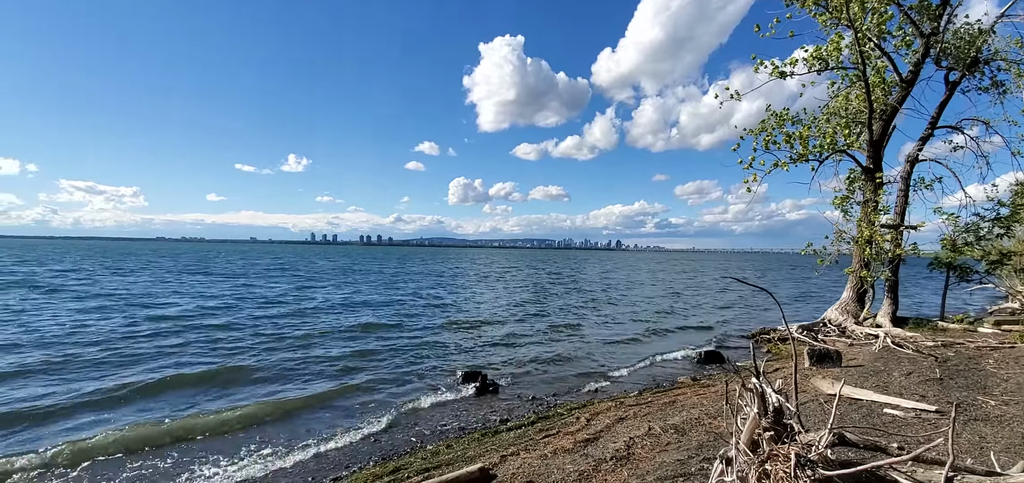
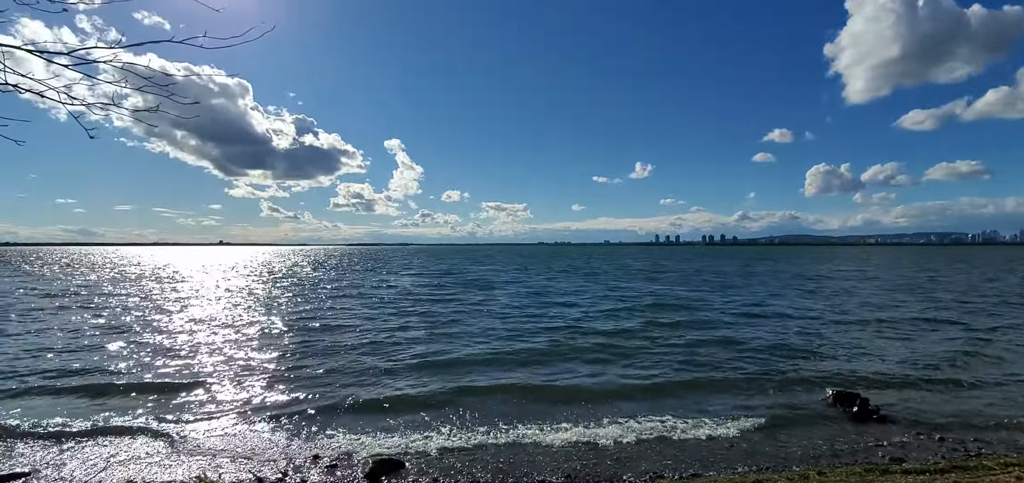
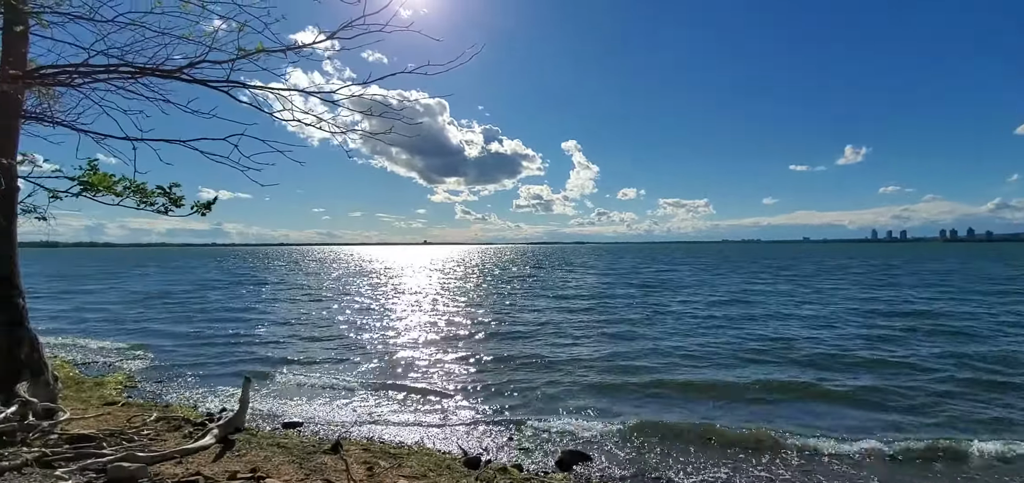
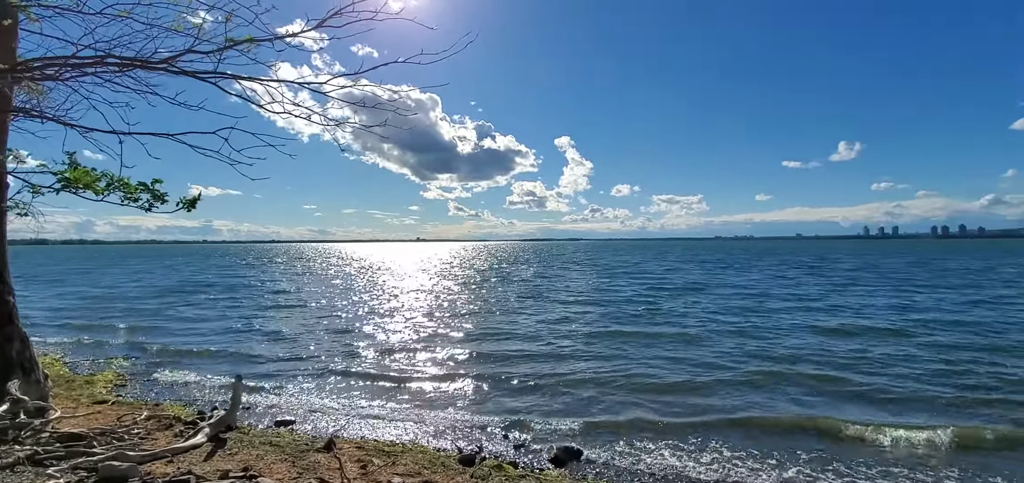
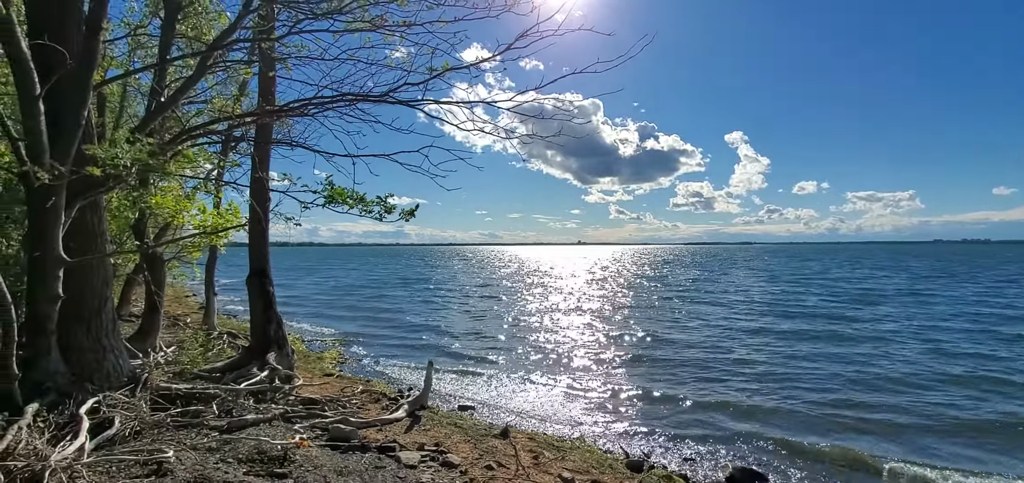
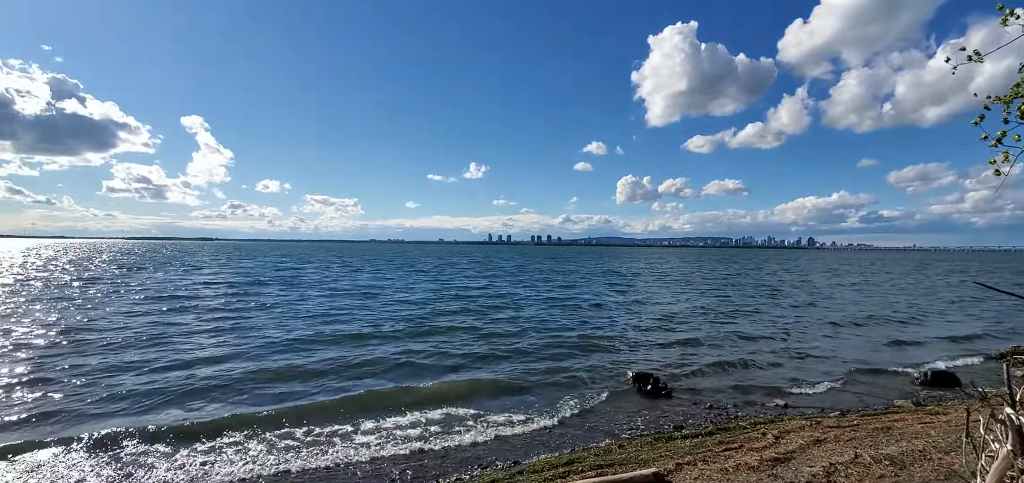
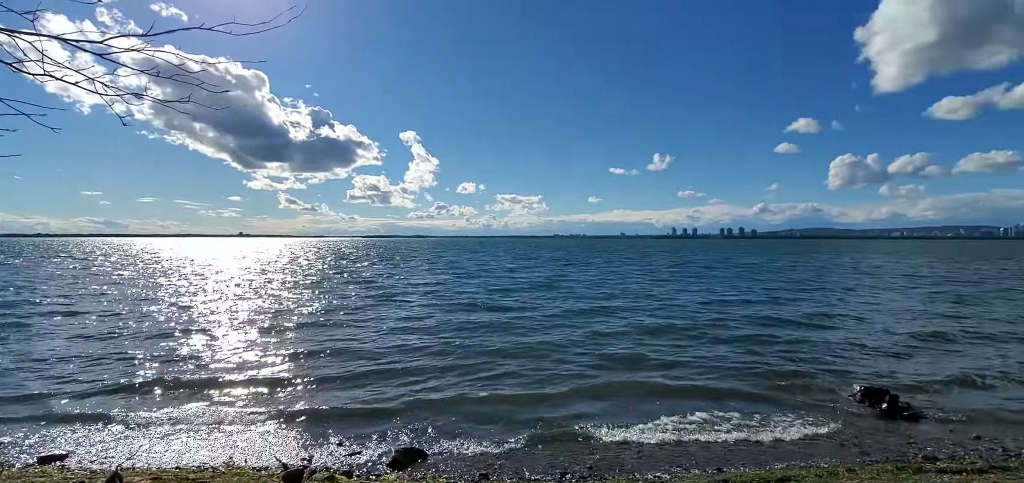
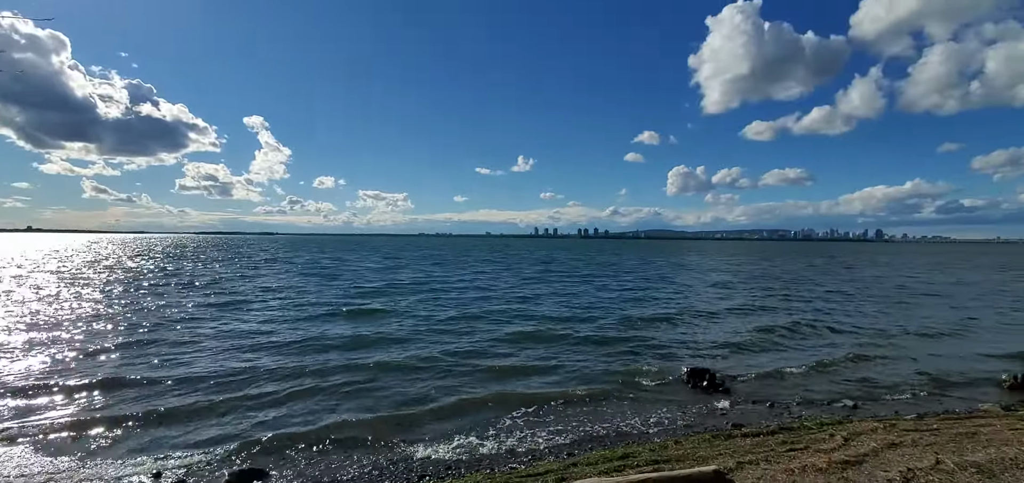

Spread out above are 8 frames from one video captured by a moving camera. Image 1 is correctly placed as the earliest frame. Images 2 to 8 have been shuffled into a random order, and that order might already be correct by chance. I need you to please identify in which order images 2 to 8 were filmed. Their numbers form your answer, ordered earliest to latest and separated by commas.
6, 2, 3, 5, 4, 7, 8
